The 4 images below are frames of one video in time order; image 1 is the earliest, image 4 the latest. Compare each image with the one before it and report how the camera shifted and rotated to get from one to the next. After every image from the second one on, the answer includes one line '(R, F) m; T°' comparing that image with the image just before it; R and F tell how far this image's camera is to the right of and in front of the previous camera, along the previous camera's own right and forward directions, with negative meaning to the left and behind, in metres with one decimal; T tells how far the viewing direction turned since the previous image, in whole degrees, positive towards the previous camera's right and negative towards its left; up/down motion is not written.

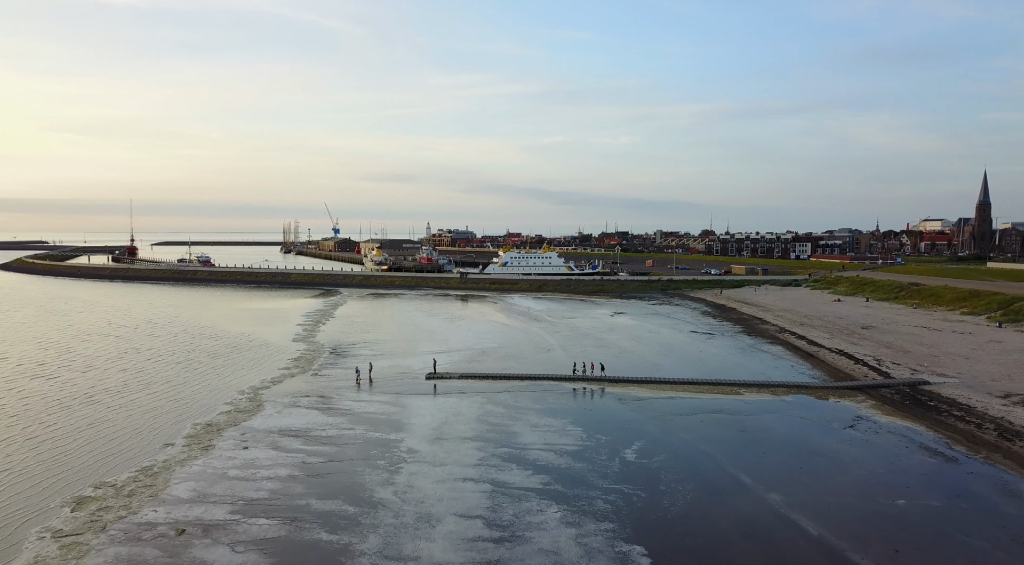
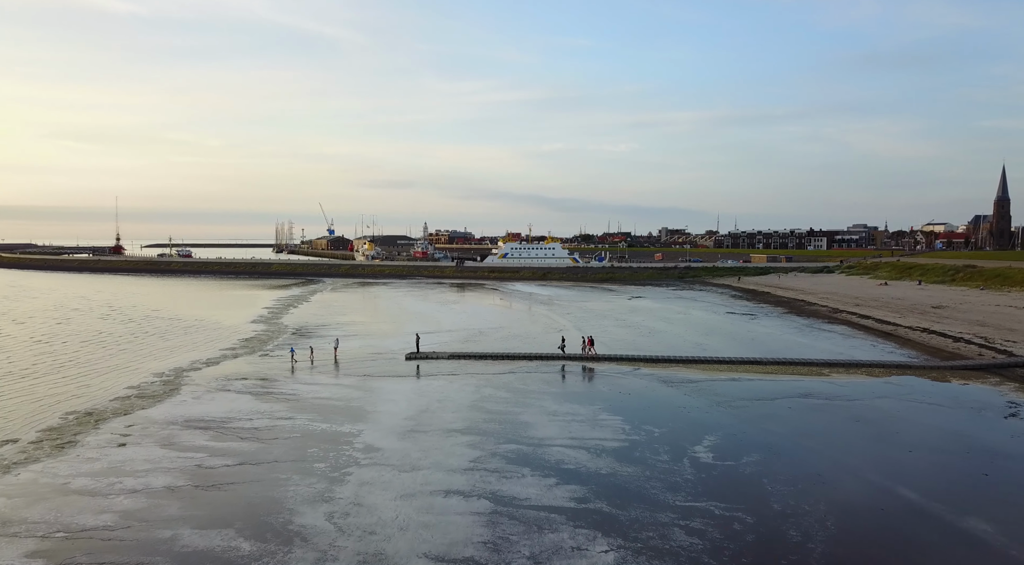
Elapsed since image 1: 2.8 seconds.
(-0.2, +5.7) m; 0°
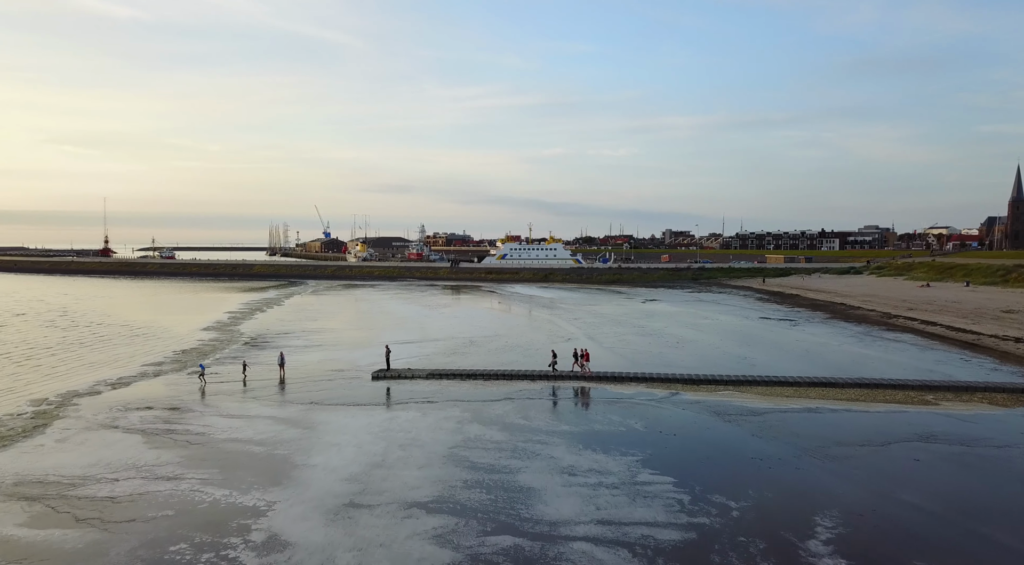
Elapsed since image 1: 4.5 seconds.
(+0.1, +4.3) m; 0°
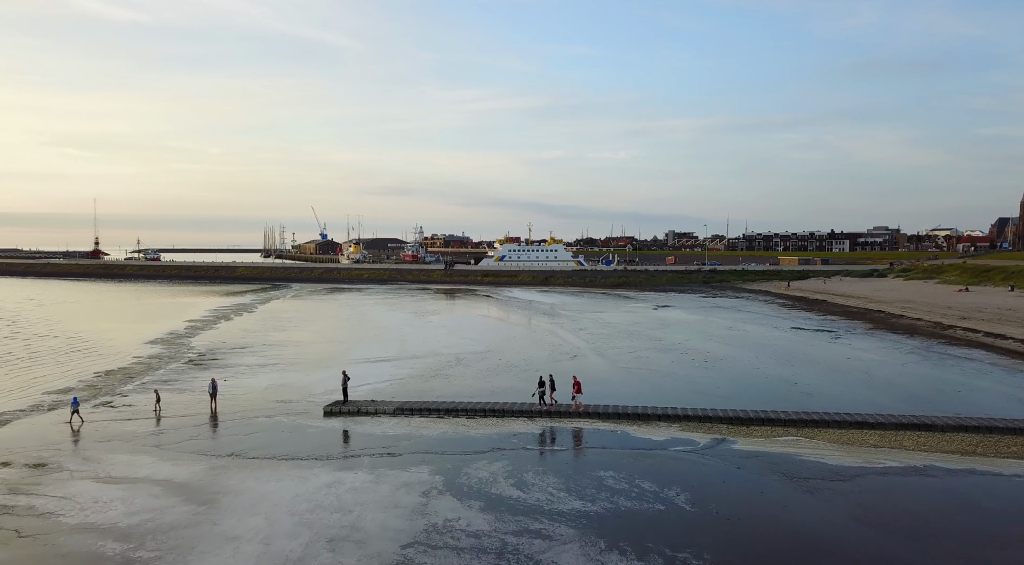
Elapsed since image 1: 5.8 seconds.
(+0.1, +3.3) m; 0°
